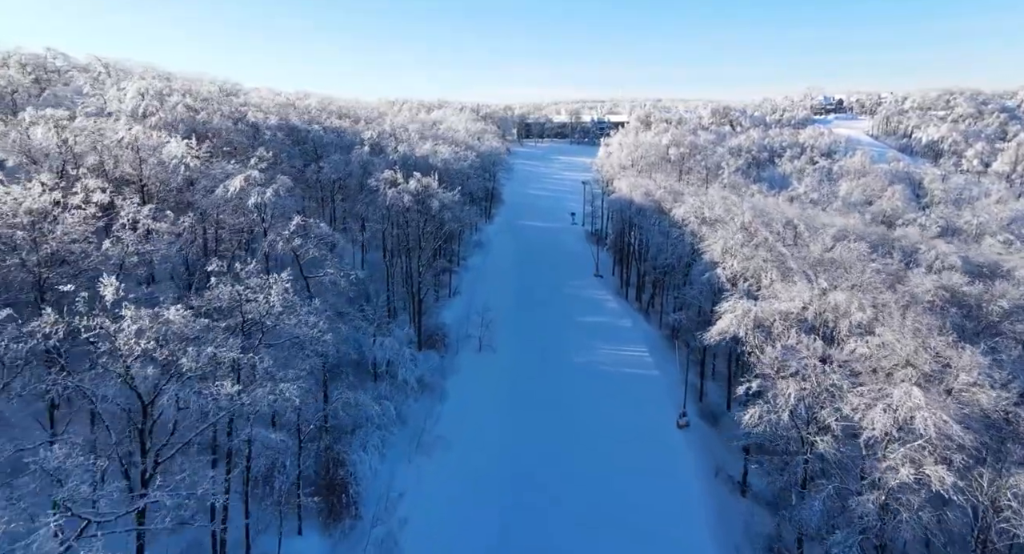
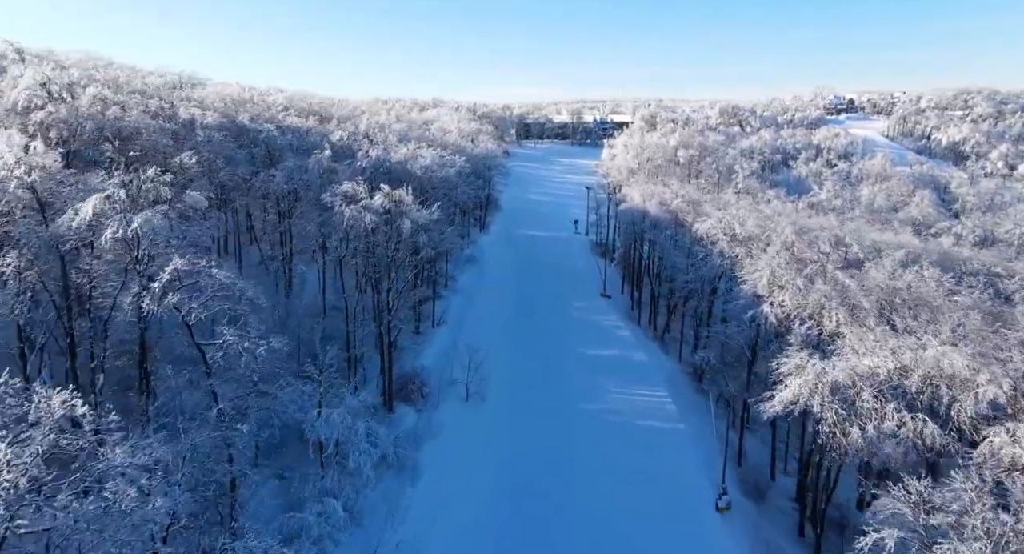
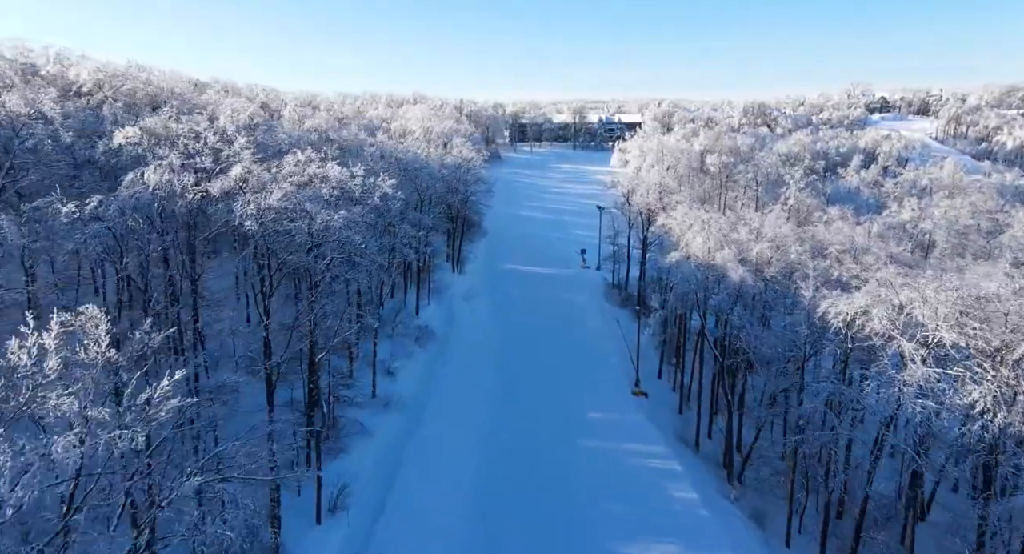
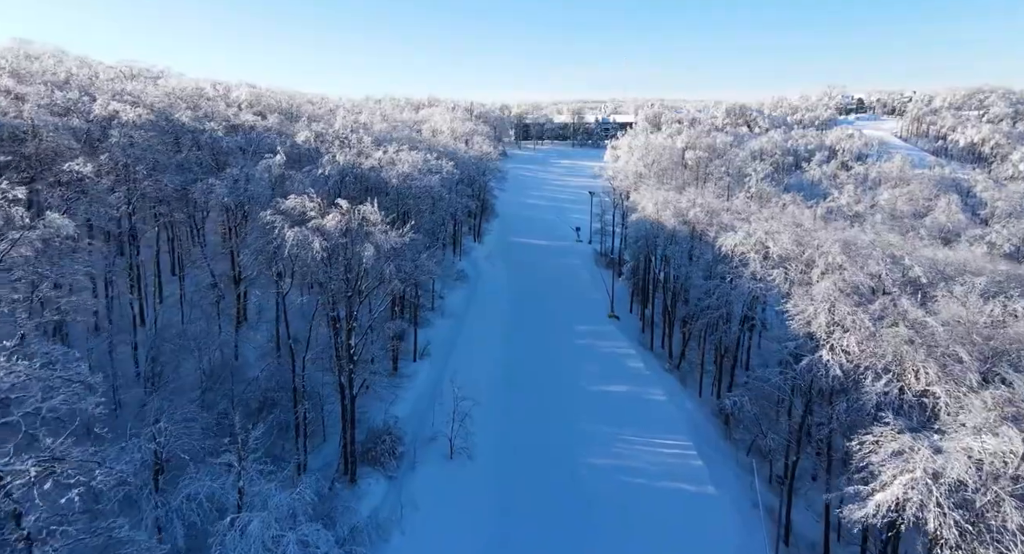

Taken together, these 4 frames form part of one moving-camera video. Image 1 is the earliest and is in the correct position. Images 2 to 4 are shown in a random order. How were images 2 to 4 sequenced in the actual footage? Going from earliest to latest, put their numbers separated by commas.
2, 4, 3
